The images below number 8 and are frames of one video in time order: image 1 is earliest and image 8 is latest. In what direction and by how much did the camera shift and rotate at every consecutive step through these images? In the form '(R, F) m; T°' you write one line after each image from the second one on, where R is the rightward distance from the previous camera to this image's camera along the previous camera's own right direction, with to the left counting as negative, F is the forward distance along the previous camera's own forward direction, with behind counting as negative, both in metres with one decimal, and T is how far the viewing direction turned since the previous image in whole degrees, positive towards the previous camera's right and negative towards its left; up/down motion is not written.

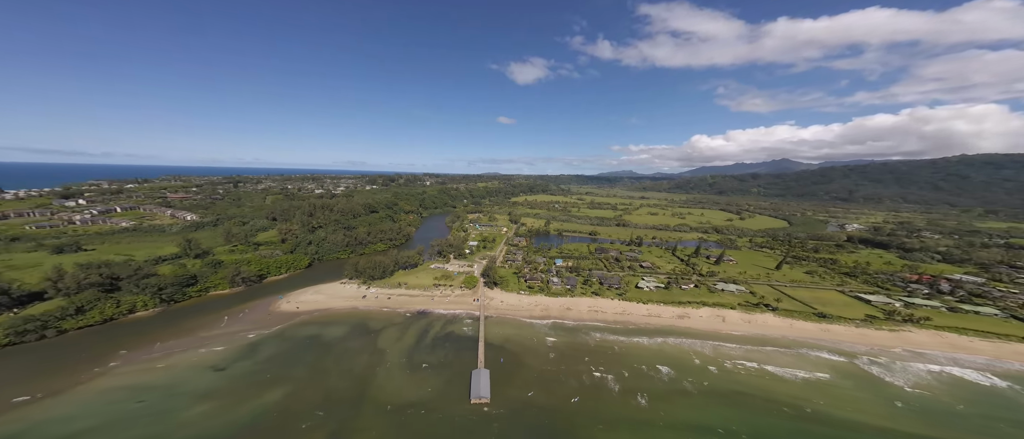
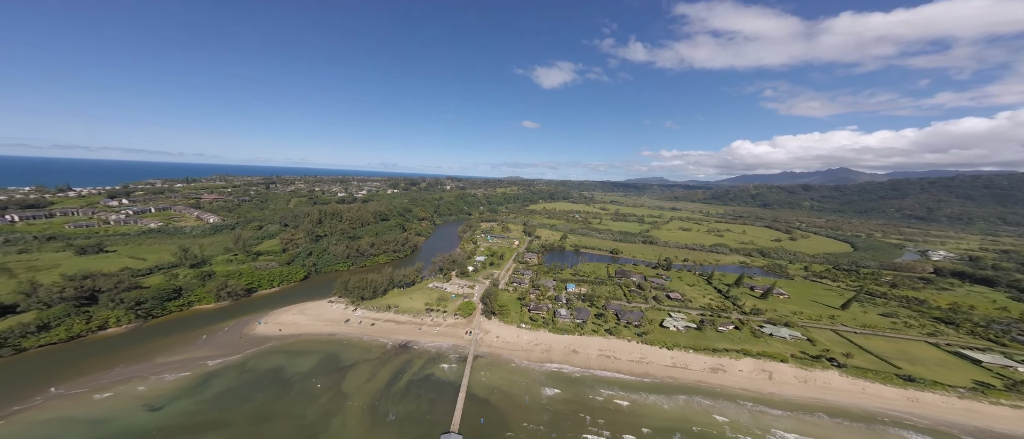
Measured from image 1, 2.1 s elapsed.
(+3.1, +5.2) m; -6°
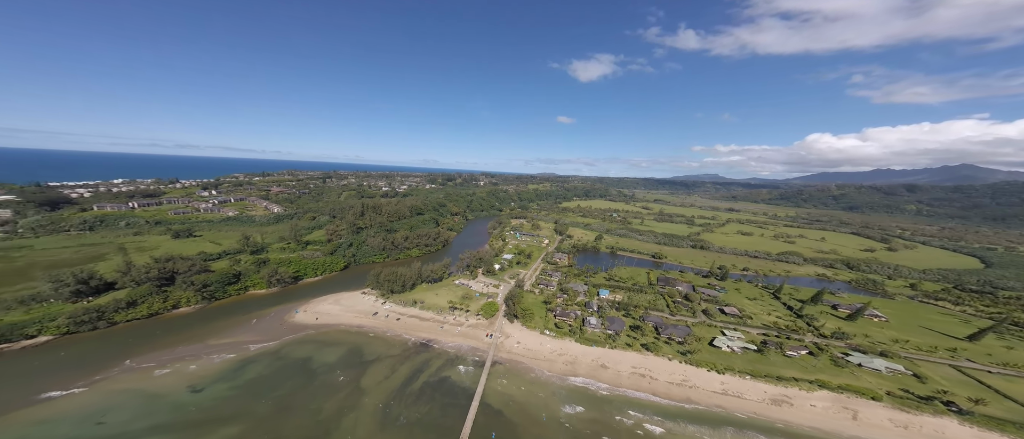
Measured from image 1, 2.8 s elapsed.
(+1.9, +2.1) m; -9°
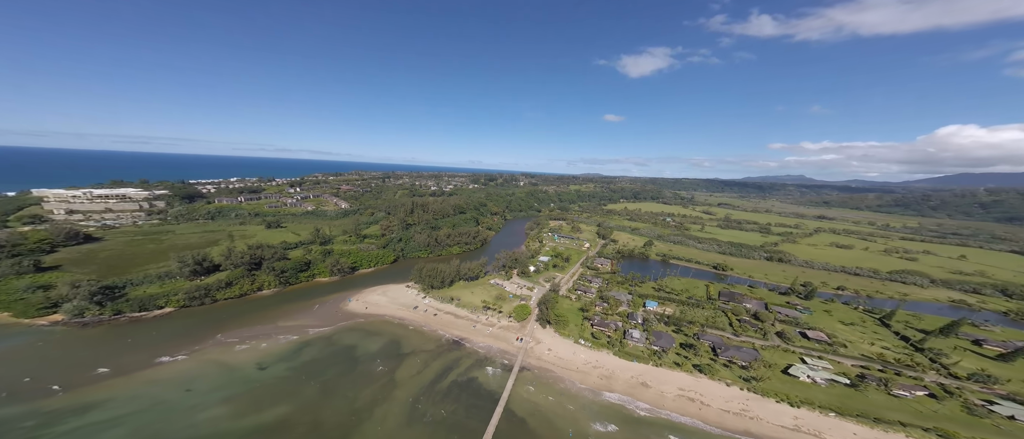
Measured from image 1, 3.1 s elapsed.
(+0.9, +0.8) m; -8°
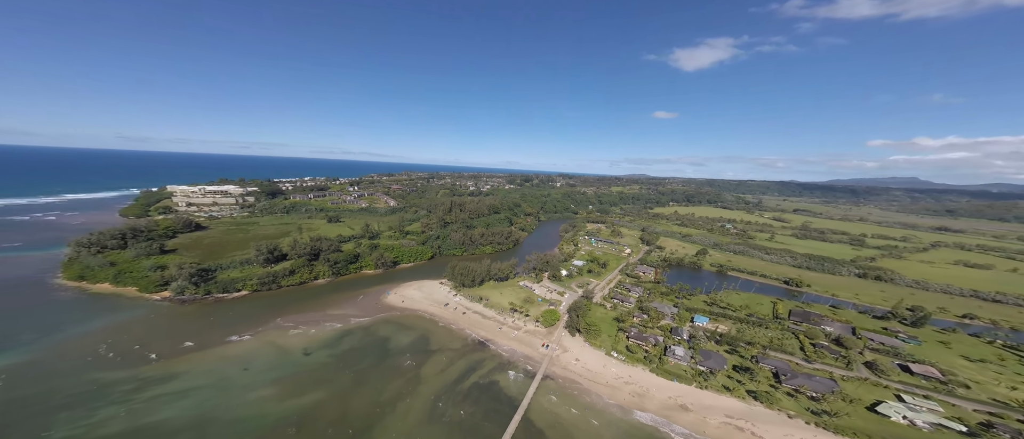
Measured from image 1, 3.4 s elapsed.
(+1.3, +0.8) m; -8°
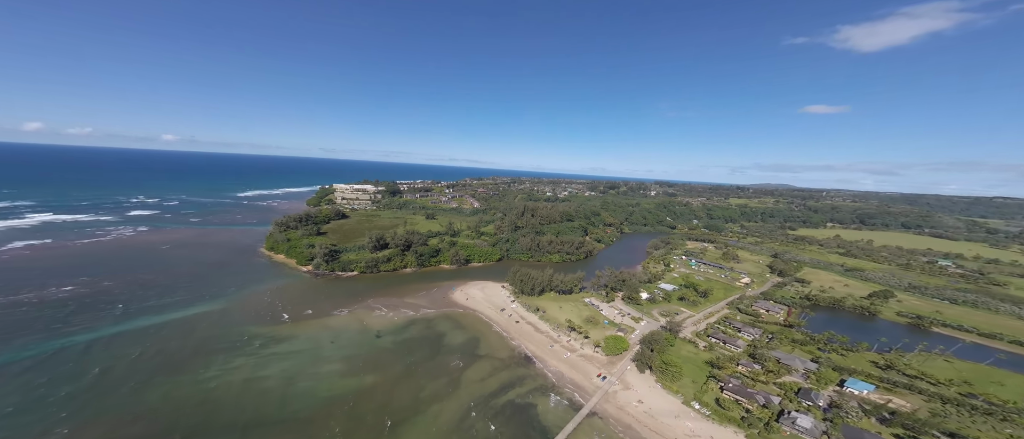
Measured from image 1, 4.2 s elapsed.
(+2.6, +2.5) m; -16°
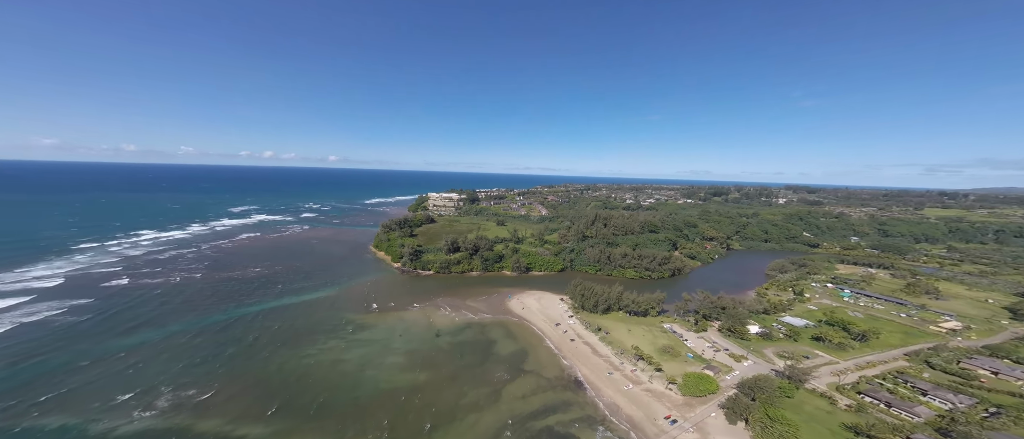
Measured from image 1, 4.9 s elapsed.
(+3.2, +1.8) m; -17°
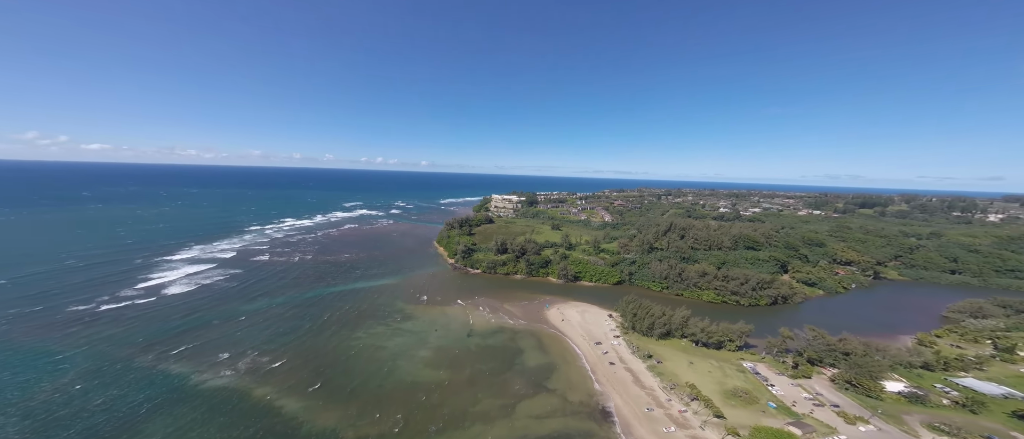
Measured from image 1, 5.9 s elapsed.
(+4.4, +1.9) m; -17°
